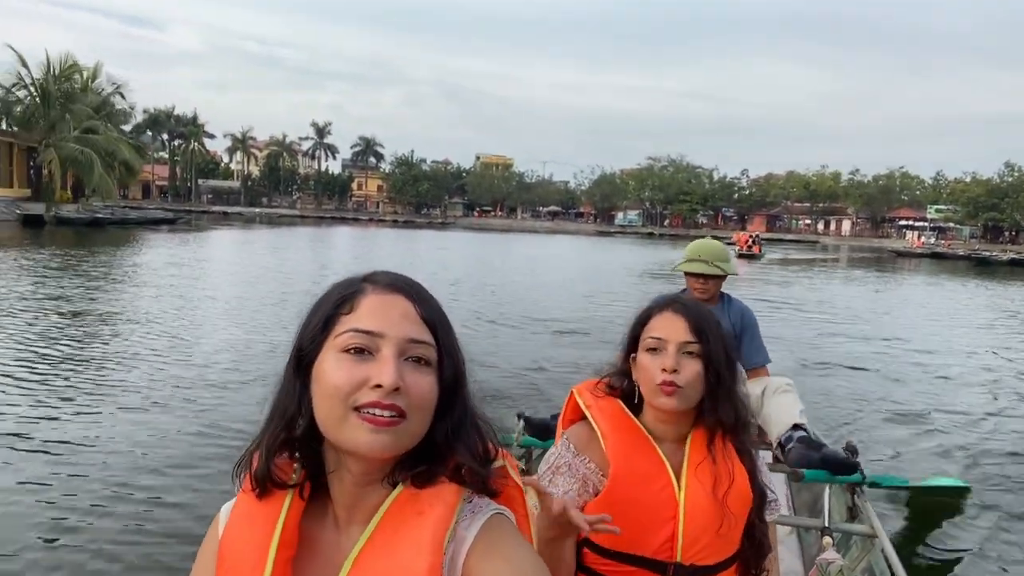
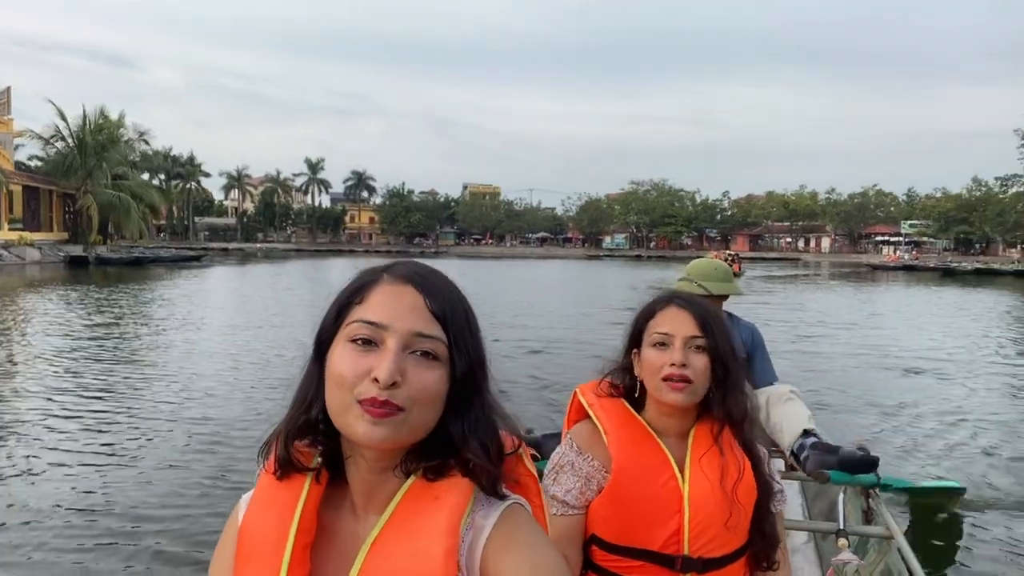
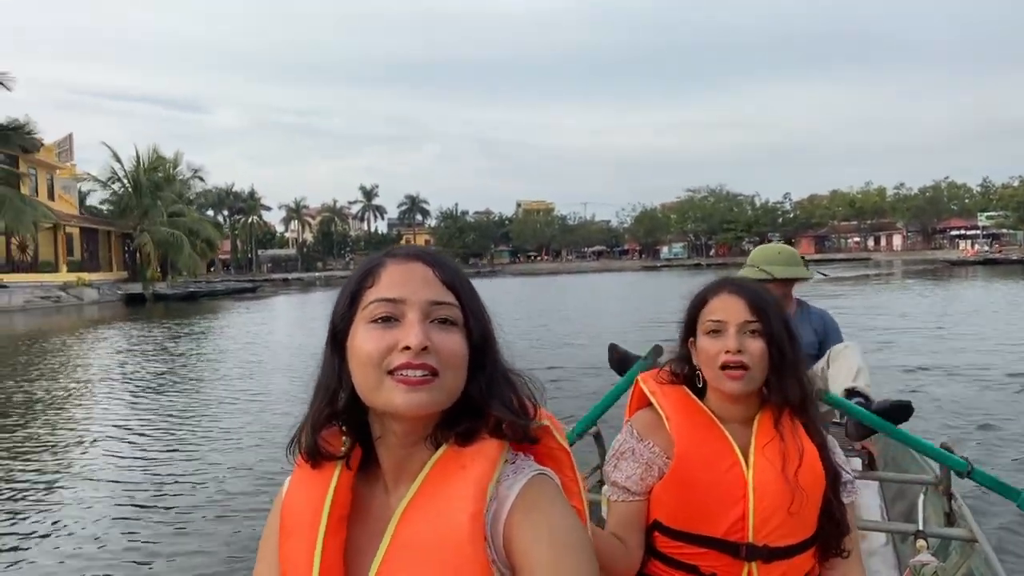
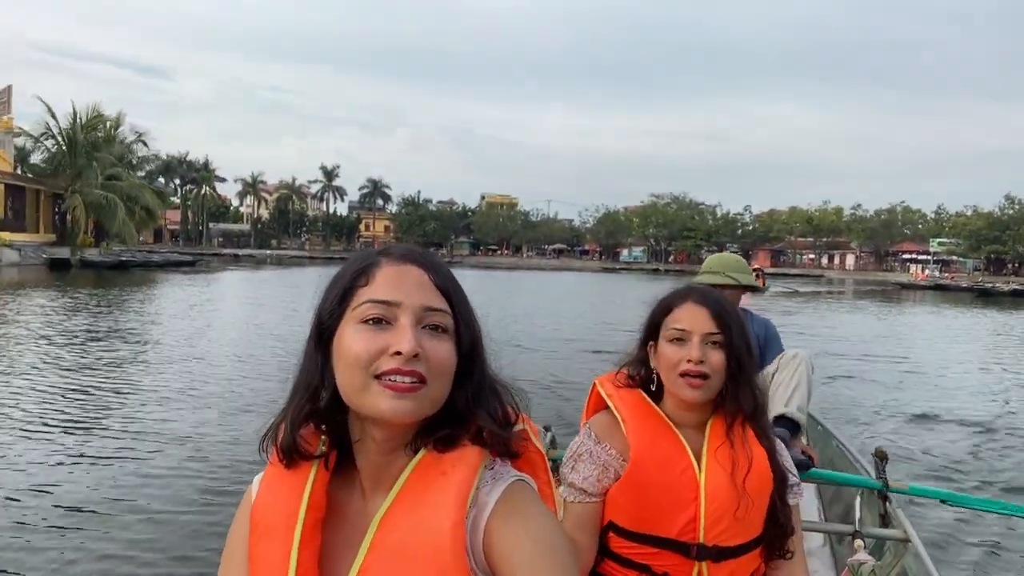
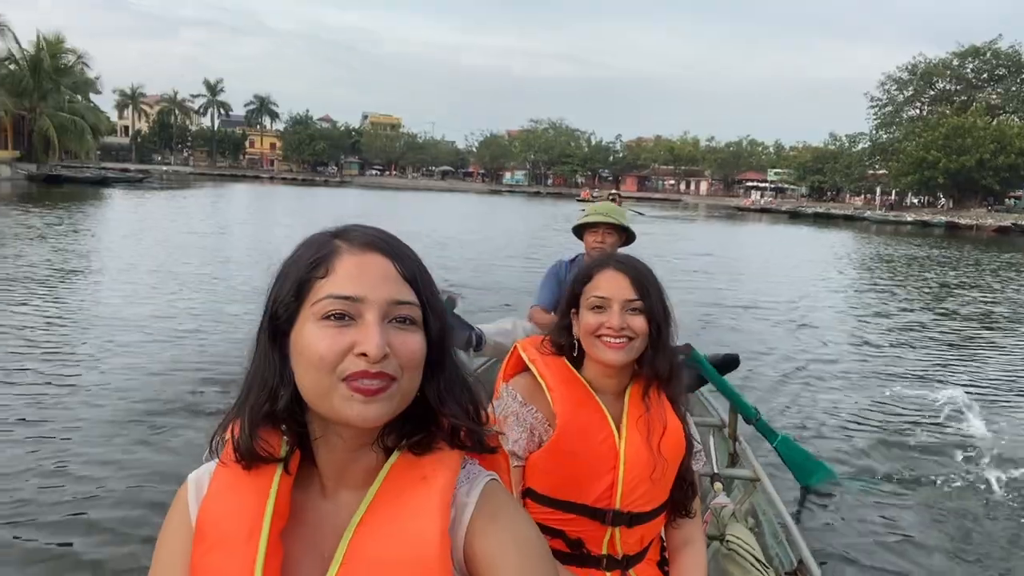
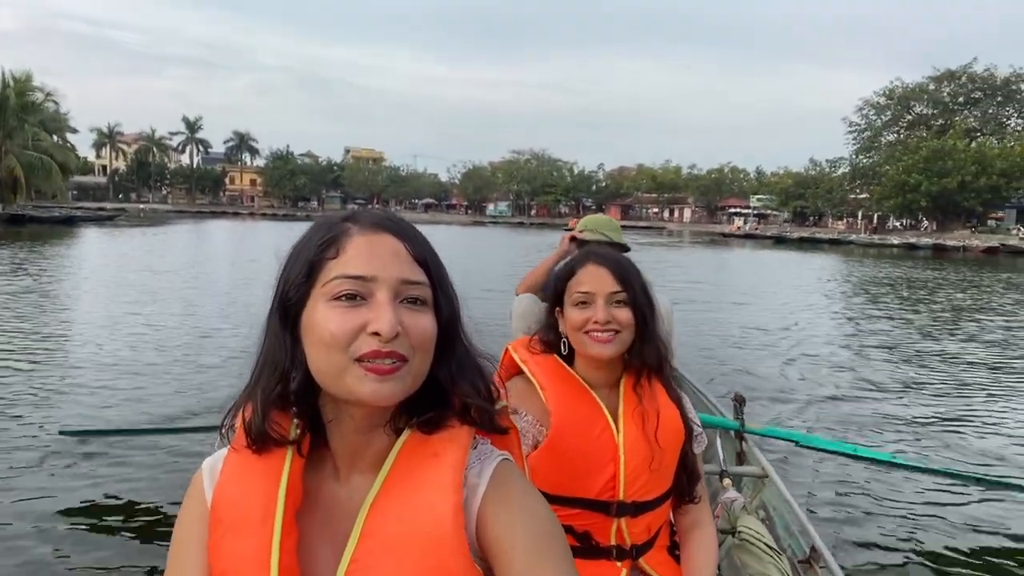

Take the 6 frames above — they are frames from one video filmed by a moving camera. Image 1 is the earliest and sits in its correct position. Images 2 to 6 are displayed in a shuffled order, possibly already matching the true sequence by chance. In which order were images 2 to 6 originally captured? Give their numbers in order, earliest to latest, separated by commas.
4, 3, 2, 6, 5
